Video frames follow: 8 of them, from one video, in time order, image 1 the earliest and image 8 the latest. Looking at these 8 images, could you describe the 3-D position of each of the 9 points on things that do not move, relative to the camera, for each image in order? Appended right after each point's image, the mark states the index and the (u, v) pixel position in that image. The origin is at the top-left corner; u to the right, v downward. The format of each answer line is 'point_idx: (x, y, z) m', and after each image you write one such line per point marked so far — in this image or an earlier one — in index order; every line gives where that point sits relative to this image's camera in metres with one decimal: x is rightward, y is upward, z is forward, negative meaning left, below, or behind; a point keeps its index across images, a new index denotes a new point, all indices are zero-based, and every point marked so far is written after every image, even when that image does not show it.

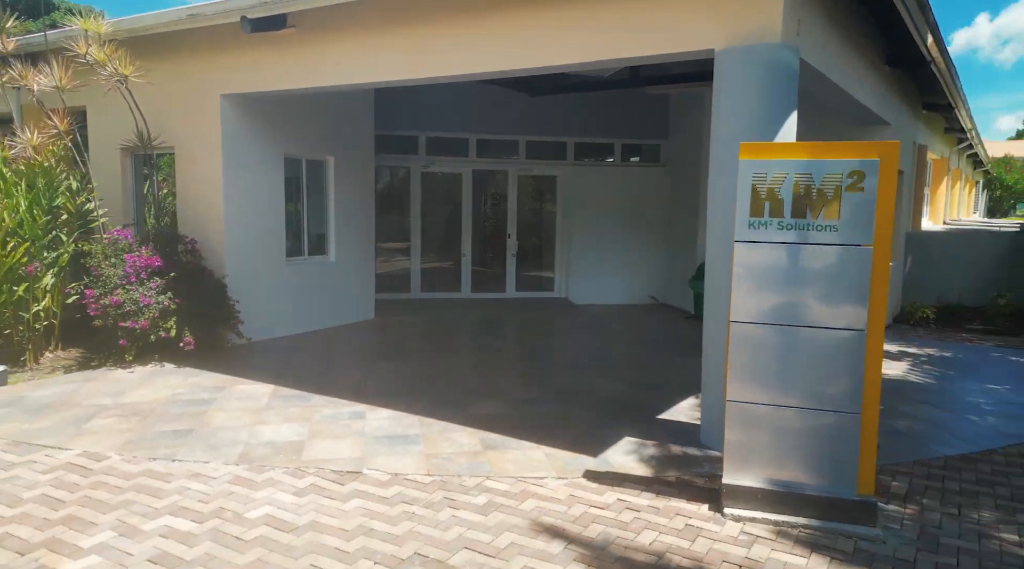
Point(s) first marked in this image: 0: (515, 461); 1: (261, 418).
0: (+0.1, -1.2, +5.5) m
1: (-1.9, -1.0, +6.4) m
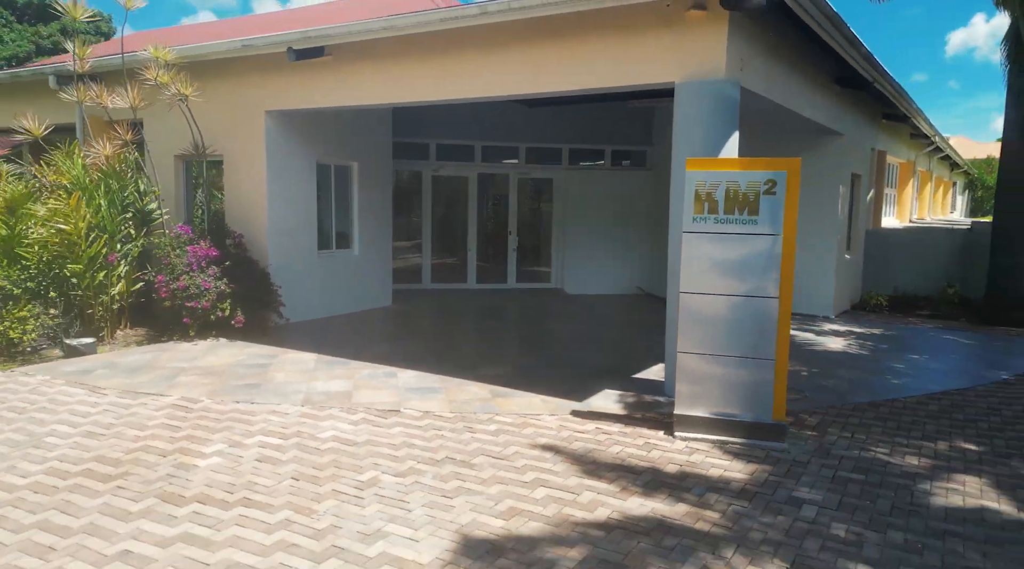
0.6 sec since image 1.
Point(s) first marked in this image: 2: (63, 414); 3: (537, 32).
0: (+0.1, -1.0, +7.0) m
1: (-1.9, -0.8, +7.9) m
2: (-3.5, -1.0, +6.4) m
3: (+0.3, +2.4, +7.8) m
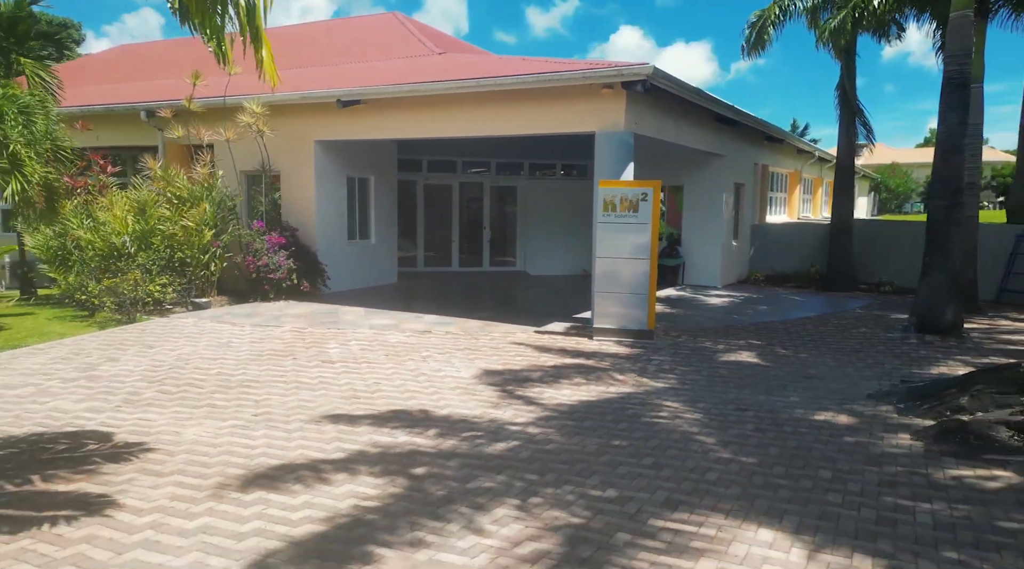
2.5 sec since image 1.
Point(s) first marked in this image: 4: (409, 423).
0: (-0.1, -0.6, +11.5) m
1: (-2.1, -0.5, +12.3) m
2: (-3.6, -0.6, +10.7) m
3: (0.0, +2.8, +12.3) m
4: (-0.8, -1.1, +6.6) m
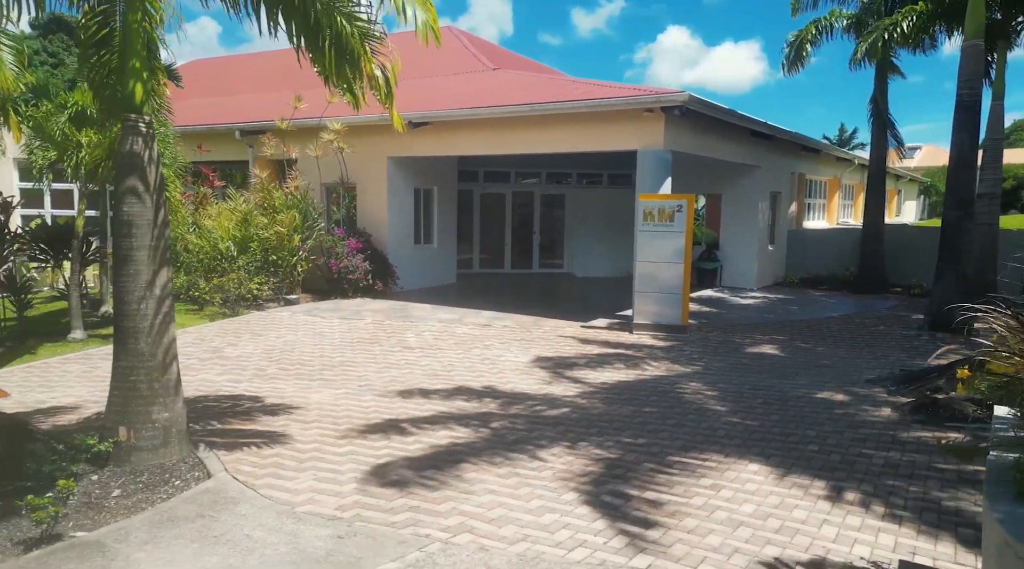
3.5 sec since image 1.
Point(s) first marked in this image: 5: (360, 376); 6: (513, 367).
0: (+0.7, -0.6, +13.1) m
1: (-1.3, -0.5, +14.0) m
2: (-2.9, -0.6, +12.5) m
3: (+0.9, +2.8, +13.9) m
4: (-0.3, -1.1, +8.2) m
5: (-1.6, -1.0, +8.7) m
6: (0.0, -1.0, +9.7) m
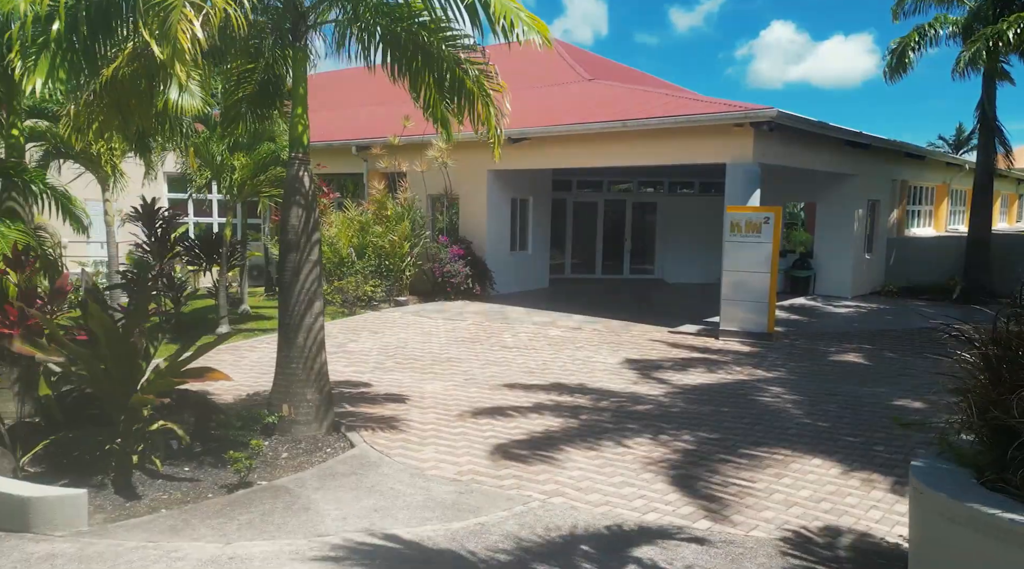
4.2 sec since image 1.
0: (+2.2, -0.7, +13.8) m
1: (+0.4, -0.5, +15.0) m
2: (-1.4, -0.7, +13.6) m
3: (+2.6, +2.7, +14.6) m
4: (+0.7, -1.2, +9.1) m
5: (-0.5, -1.0, +9.8) m
6: (+1.2, -1.1, +10.5) m
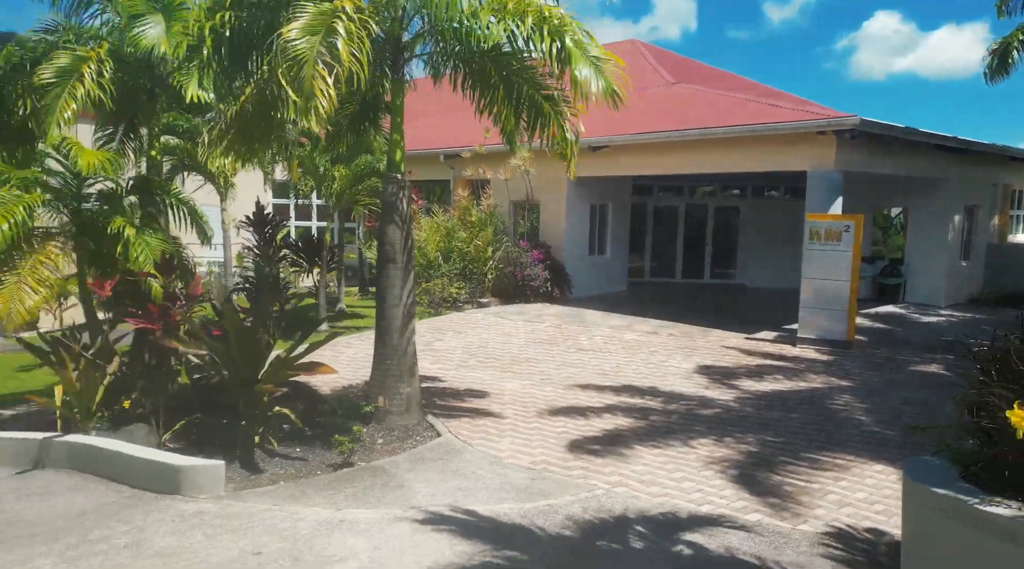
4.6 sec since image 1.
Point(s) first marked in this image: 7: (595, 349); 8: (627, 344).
0: (+3.5, -0.8, +14.1) m
1: (+1.8, -0.6, +15.4) m
2: (-0.1, -0.7, +14.3) m
3: (+4.0, +2.6, +14.9) m
4: (+1.6, -1.3, +9.6) m
5: (+0.4, -1.1, +10.3) m
6: (+2.2, -1.2, +11.0) m
7: (+1.2, -1.0, +12.4) m
8: (+1.8, -0.9, +12.9) m
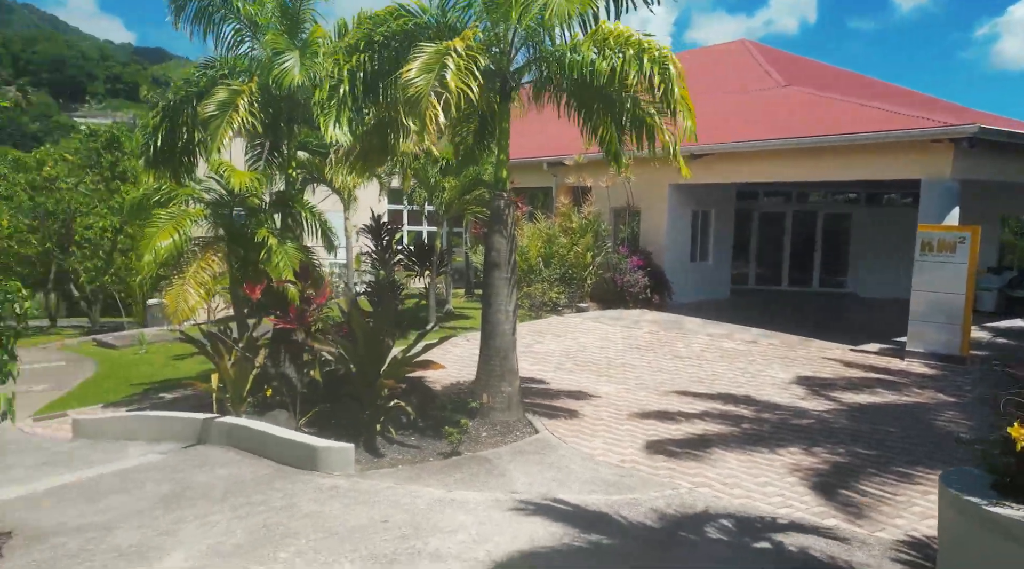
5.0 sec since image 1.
0: (+5.3, -1.0, +14.2) m
1: (+3.8, -0.8, +15.7) m
2: (+1.7, -0.8, +14.8) m
3: (+5.9, +2.4, +14.8) m
4: (+2.7, -1.4, +9.9) m
5: (+1.7, -1.2, +10.8) m
6: (+3.5, -1.3, +11.2) m
7: (+2.8, -1.1, +12.7) m
8: (+3.4, -1.1, +13.2) m
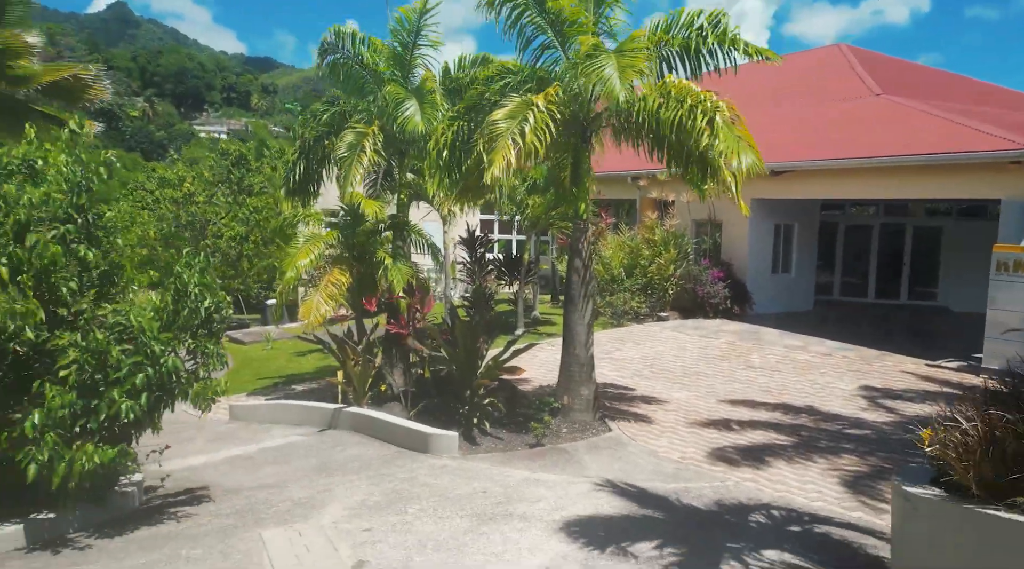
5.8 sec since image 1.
0: (+6.8, -1.3, +14.6) m
1: (+5.4, -1.0, +16.3) m
2: (+3.3, -1.0, +15.6) m
3: (+7.6, +2.1, +15.2) m
4: (+3.8, -1.6, +10.7) m
5: (+2.8, -1.4, +11.7) m
6: (+4.7, -1.6, +11.9) m
7: (+4.1, -1.4, +13.4) m
8: (+4.8, -1.3, +13.8) m
